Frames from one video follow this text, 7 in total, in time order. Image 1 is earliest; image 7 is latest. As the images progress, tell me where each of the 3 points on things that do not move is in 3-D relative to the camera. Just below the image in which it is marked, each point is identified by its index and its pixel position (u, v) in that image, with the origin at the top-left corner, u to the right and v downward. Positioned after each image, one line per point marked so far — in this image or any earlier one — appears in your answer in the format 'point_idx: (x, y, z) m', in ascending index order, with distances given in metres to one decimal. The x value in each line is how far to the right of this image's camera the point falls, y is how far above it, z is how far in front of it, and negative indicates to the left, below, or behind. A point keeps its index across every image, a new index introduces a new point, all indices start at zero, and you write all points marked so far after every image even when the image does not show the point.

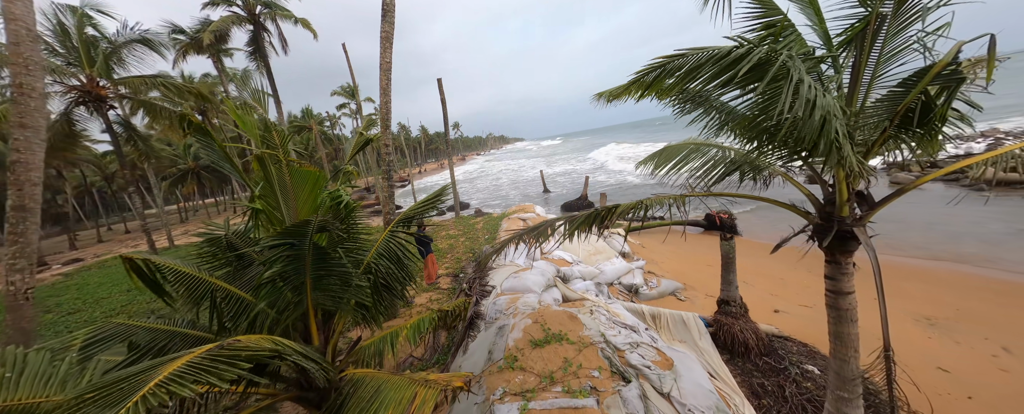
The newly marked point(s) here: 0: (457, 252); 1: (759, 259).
0: (-1.6, -1.3, +8.5) m
1: (+6.6, -1.4, +8.0) m
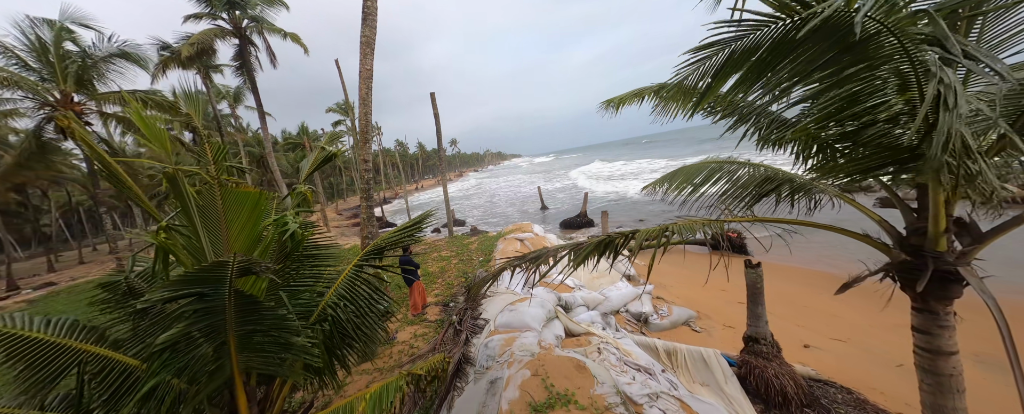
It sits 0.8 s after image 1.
0: (-1.7, -1.8, +7.9) m
1: (+6.5, -1.9, +7.4) m
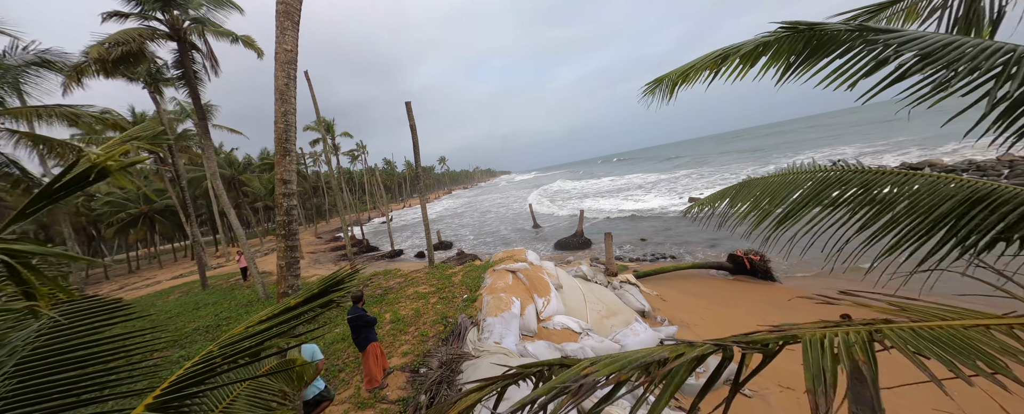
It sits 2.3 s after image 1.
0: (-1.9, -2.5, +6.3) m
1: (+6.3, -2.3, +6.1) m
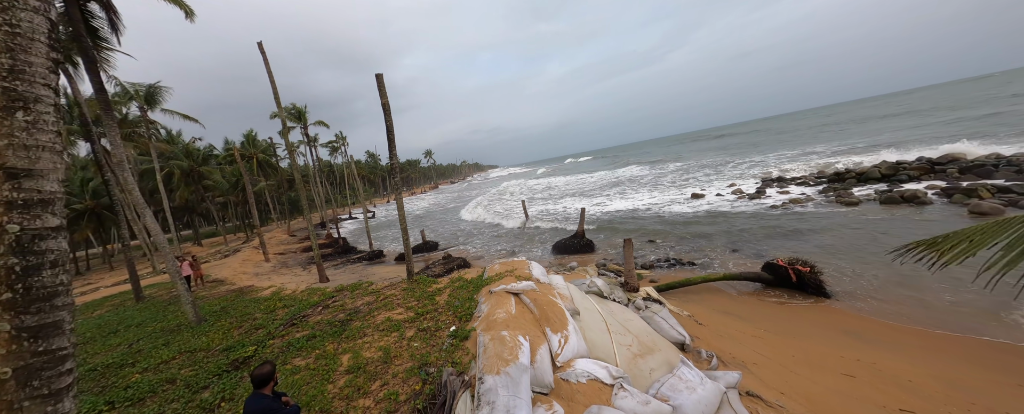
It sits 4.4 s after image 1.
0: (-1.8, -2.5, +4.5) m
1: (+6.4, -2.4, +4.6) m
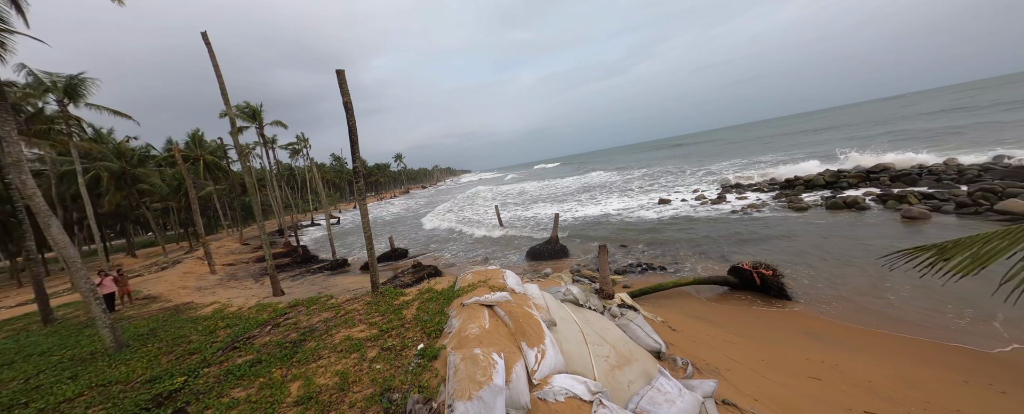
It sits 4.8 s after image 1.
0: (-2.2, -2.6, +4.0) m
1: (+6.0, -2.5, +4.8) m
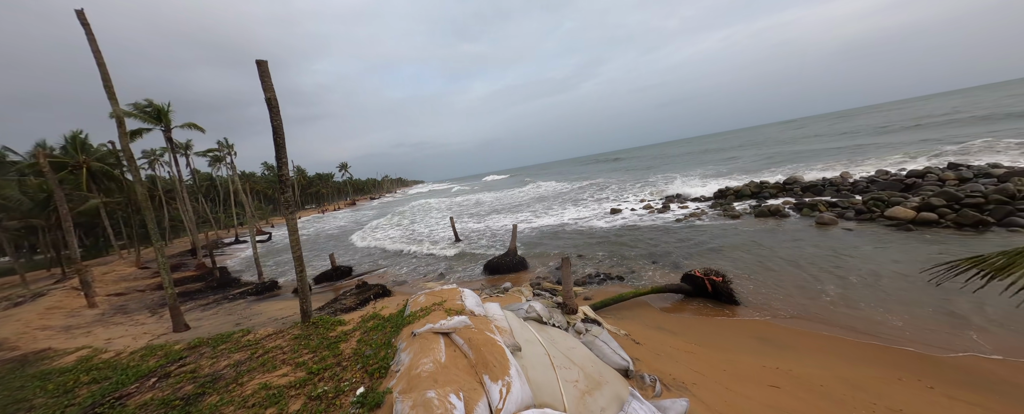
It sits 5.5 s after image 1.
0: (-2.6, -2.8, +3.0) m
1: (+5.4, -2.6, +5.1) m
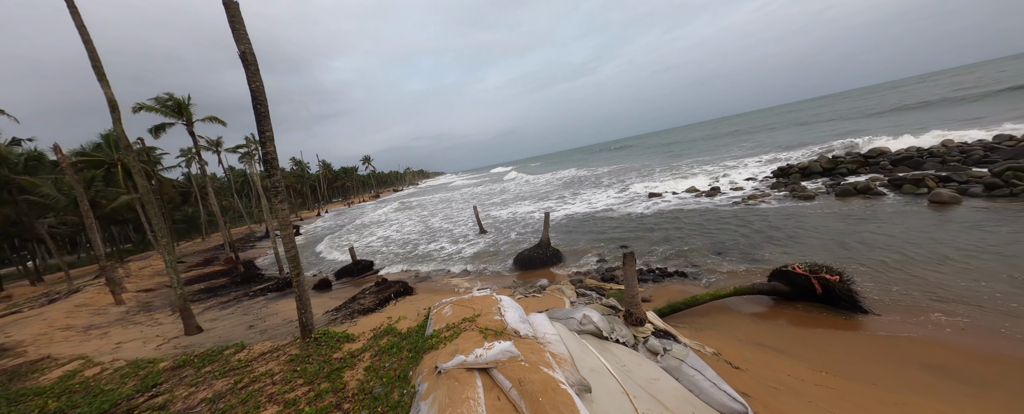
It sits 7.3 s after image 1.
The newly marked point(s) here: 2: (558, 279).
0: (-1.9, -2.7, +1.7) m
1: (+6.1, -2.2, +3.2) m
2: (+1.5, -2.4, +9.9) m
